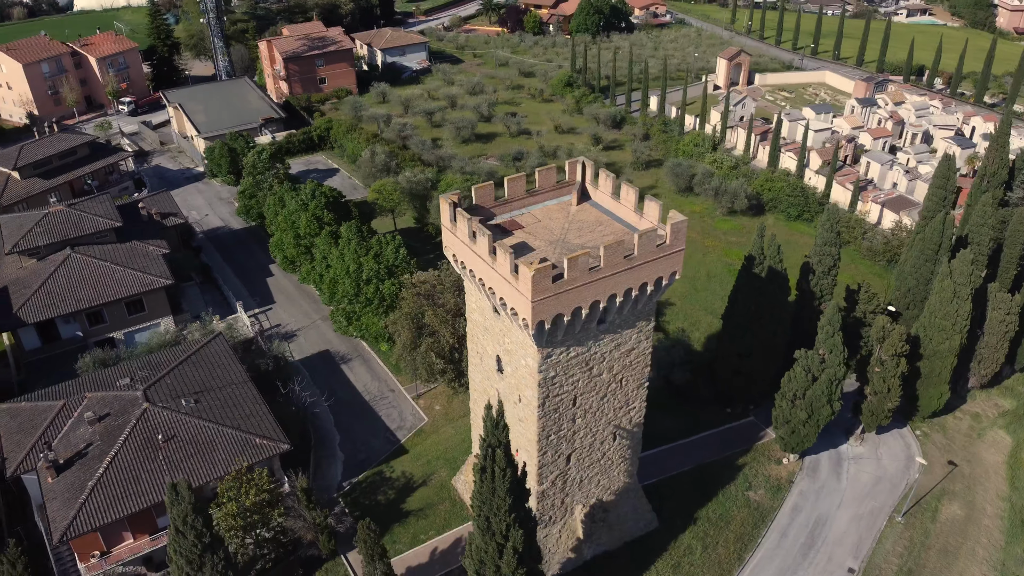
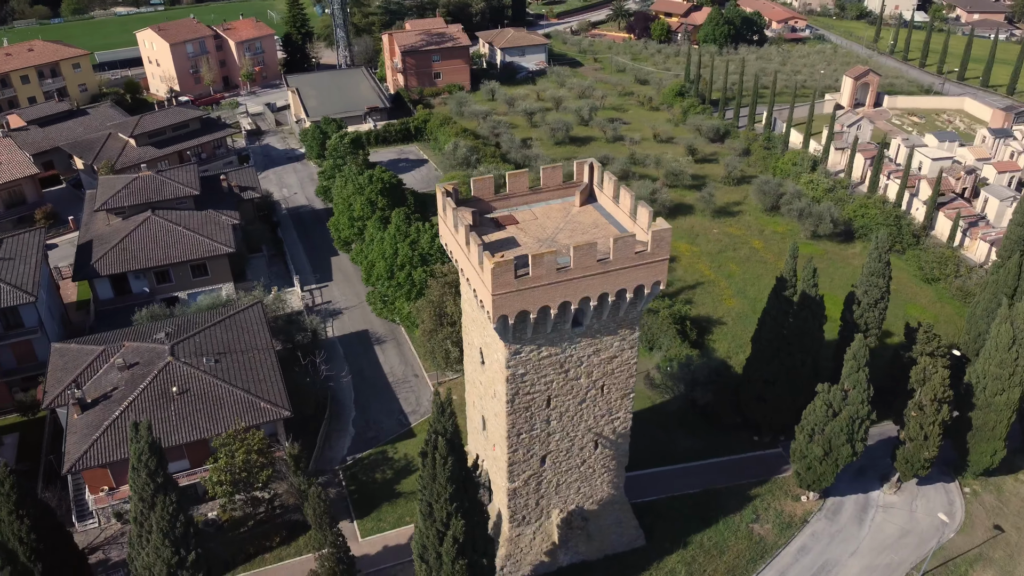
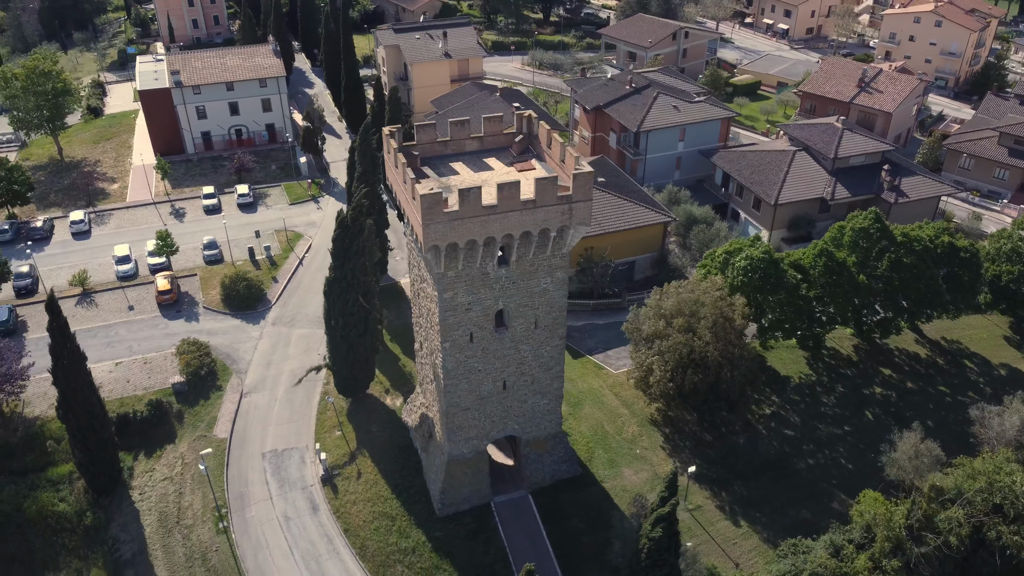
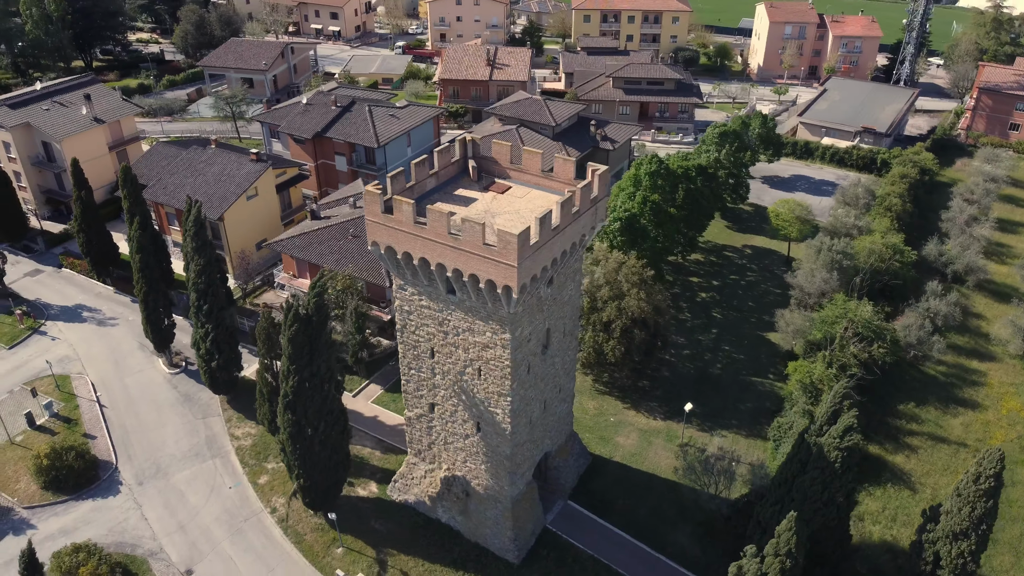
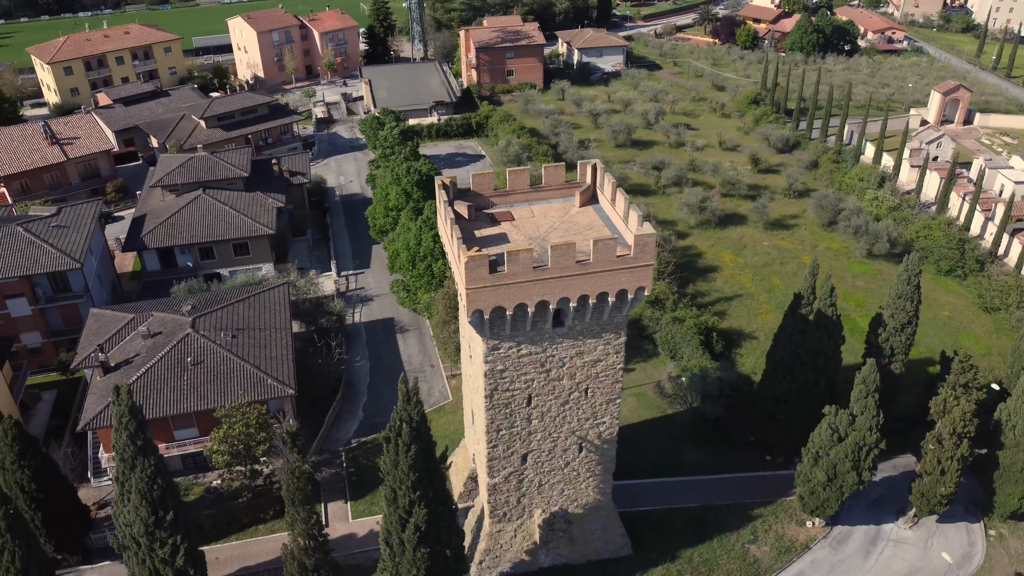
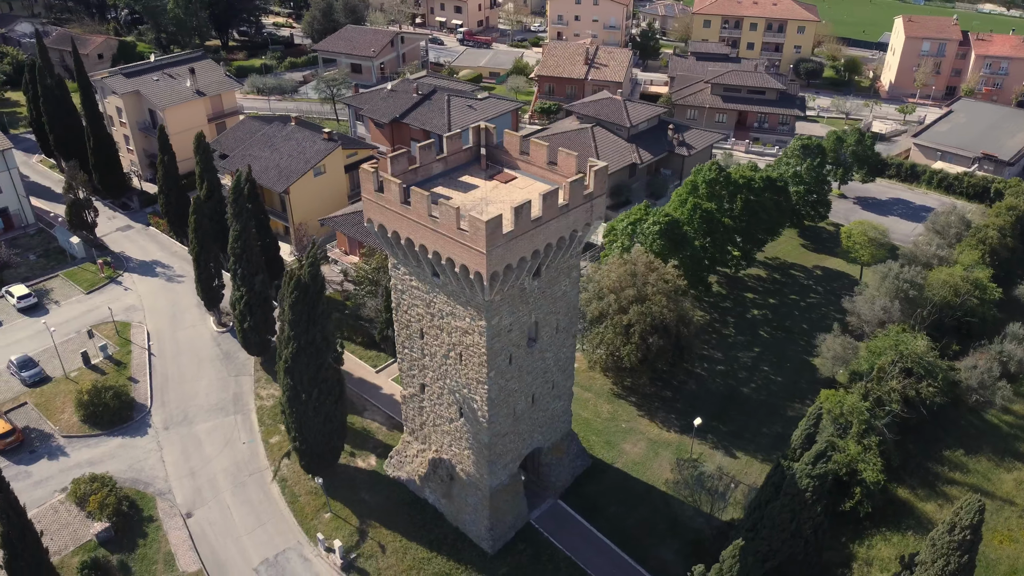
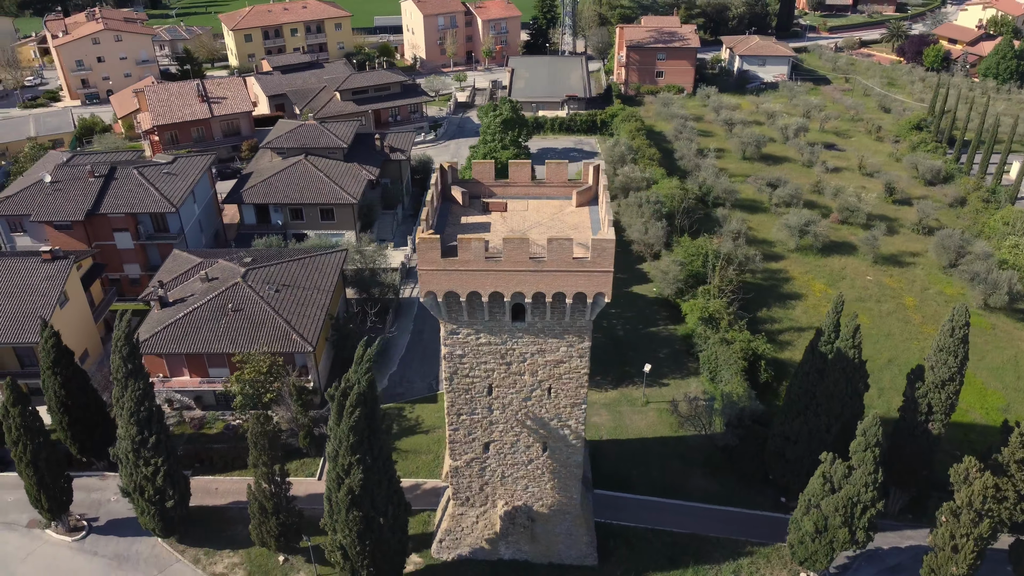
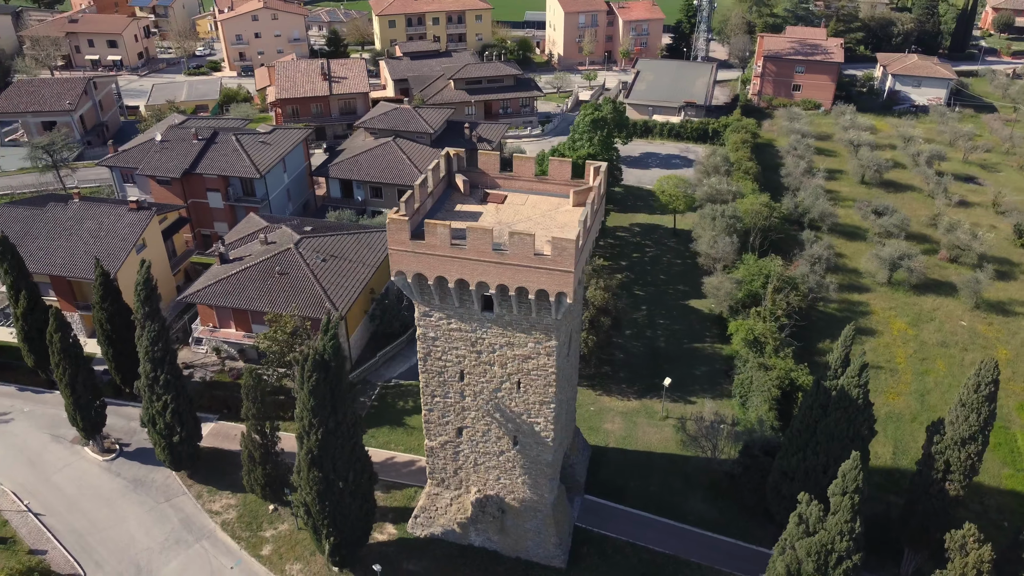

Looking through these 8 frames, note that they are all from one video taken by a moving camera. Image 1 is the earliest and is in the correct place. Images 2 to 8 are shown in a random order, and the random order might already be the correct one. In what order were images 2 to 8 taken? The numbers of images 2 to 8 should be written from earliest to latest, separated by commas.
2, 5, 7, 8, 4, 6, 3
